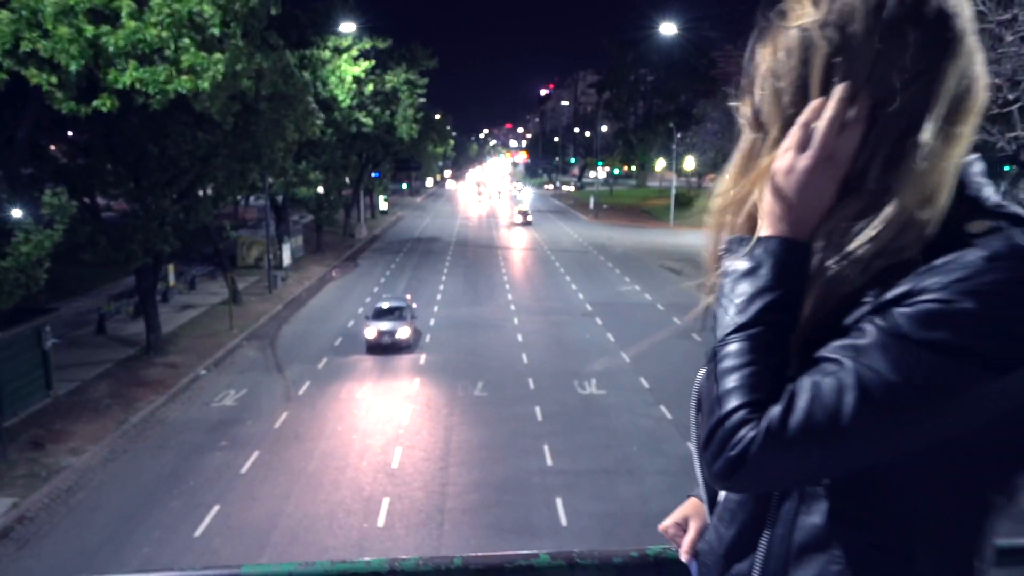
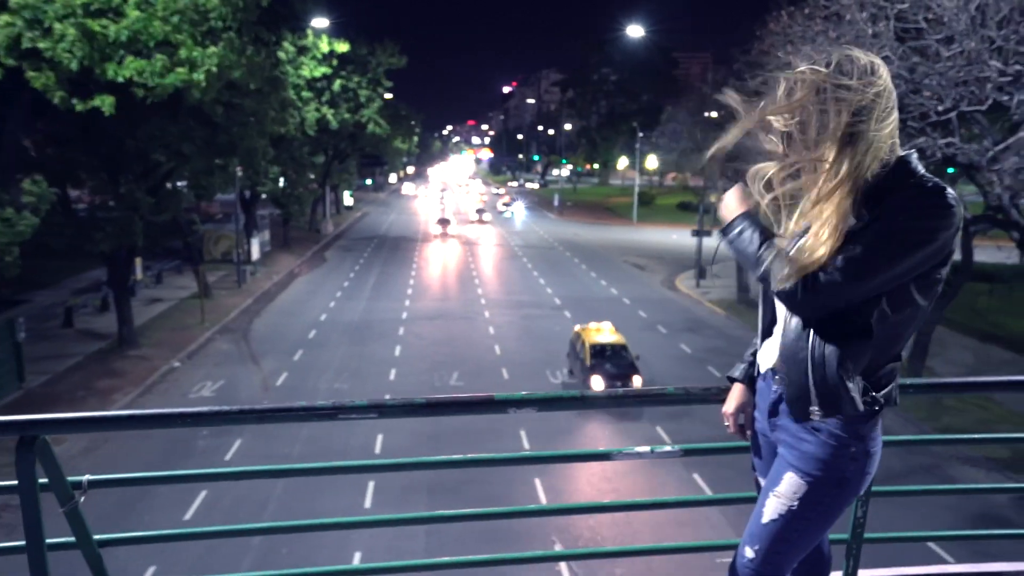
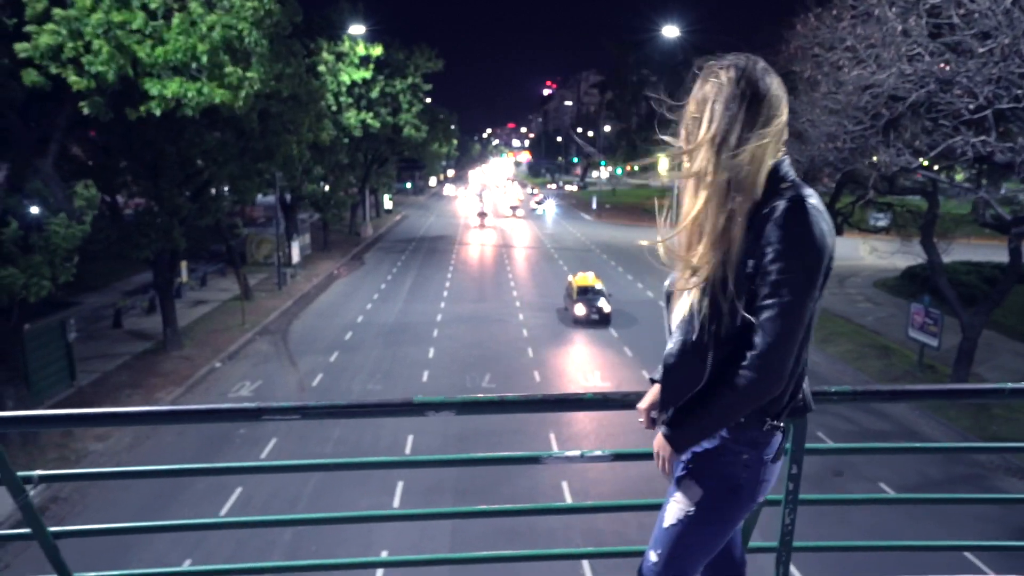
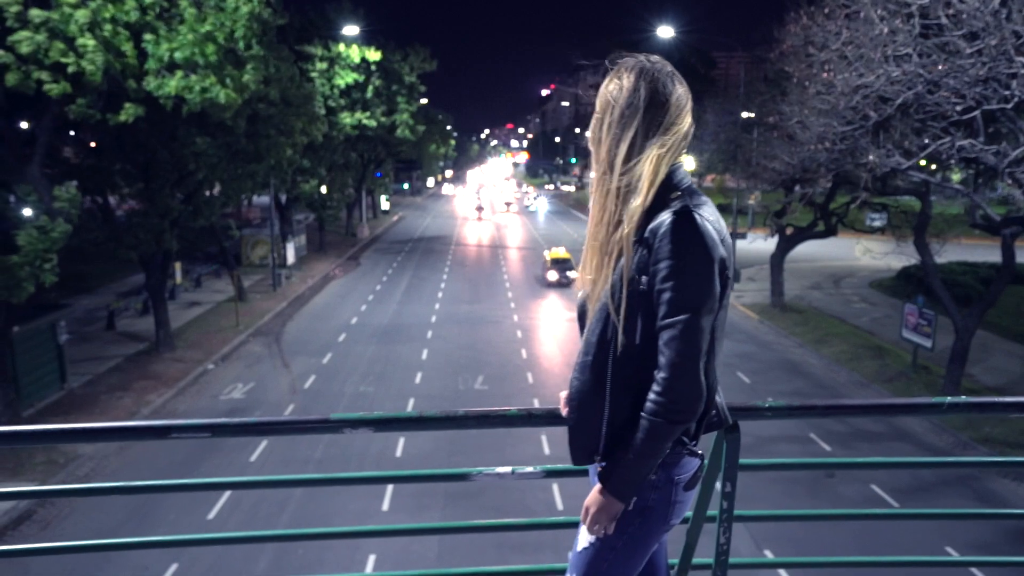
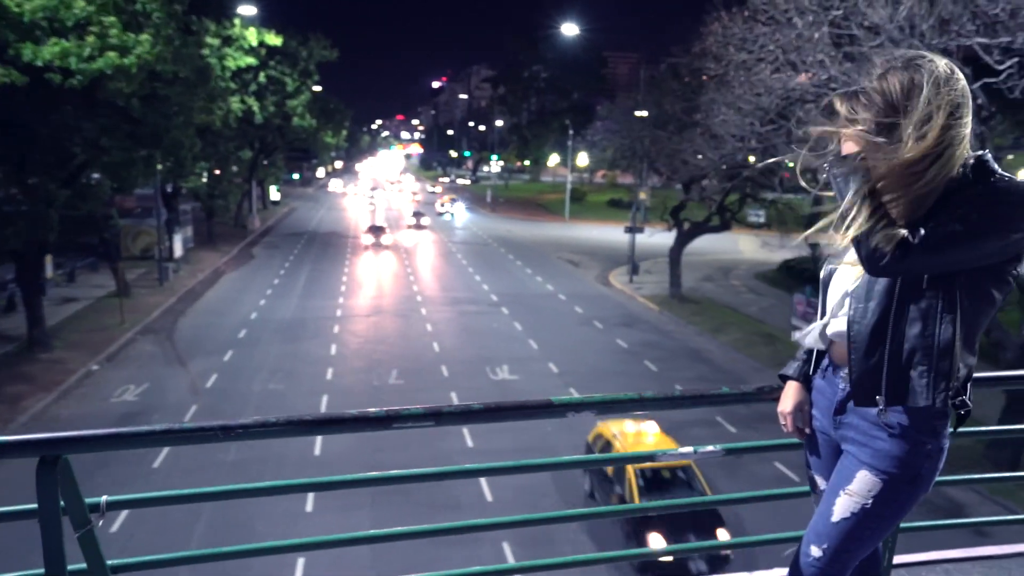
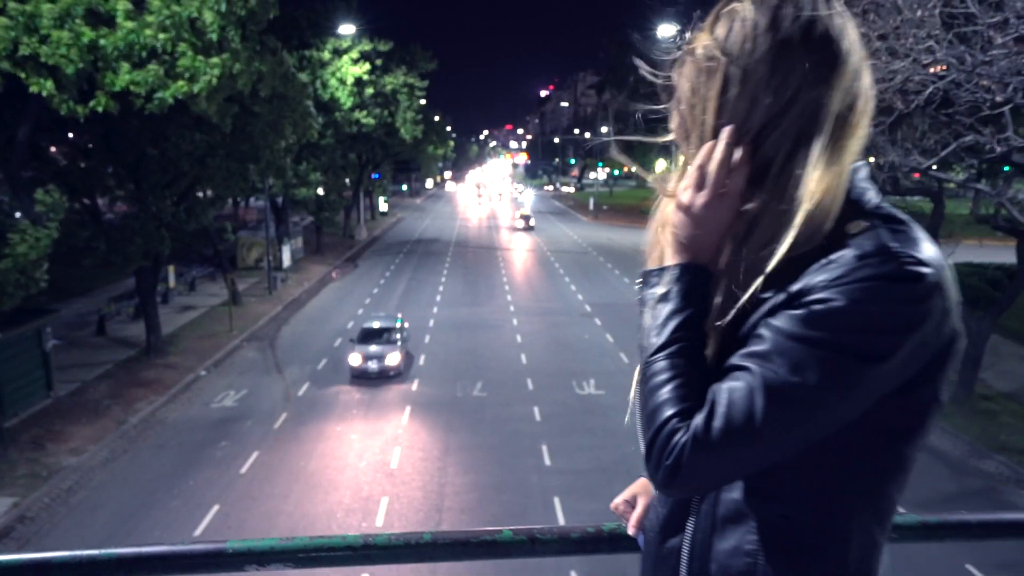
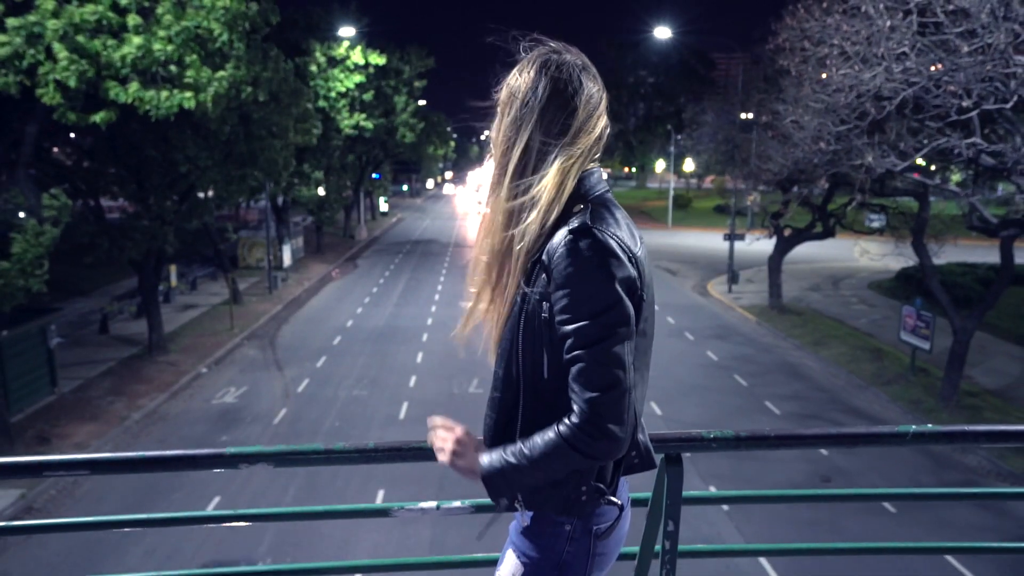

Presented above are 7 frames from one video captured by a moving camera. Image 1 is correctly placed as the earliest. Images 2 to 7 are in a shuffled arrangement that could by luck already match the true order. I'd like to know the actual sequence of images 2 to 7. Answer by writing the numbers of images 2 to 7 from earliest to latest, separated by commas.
6, 7, 4, 3, 2, 5
